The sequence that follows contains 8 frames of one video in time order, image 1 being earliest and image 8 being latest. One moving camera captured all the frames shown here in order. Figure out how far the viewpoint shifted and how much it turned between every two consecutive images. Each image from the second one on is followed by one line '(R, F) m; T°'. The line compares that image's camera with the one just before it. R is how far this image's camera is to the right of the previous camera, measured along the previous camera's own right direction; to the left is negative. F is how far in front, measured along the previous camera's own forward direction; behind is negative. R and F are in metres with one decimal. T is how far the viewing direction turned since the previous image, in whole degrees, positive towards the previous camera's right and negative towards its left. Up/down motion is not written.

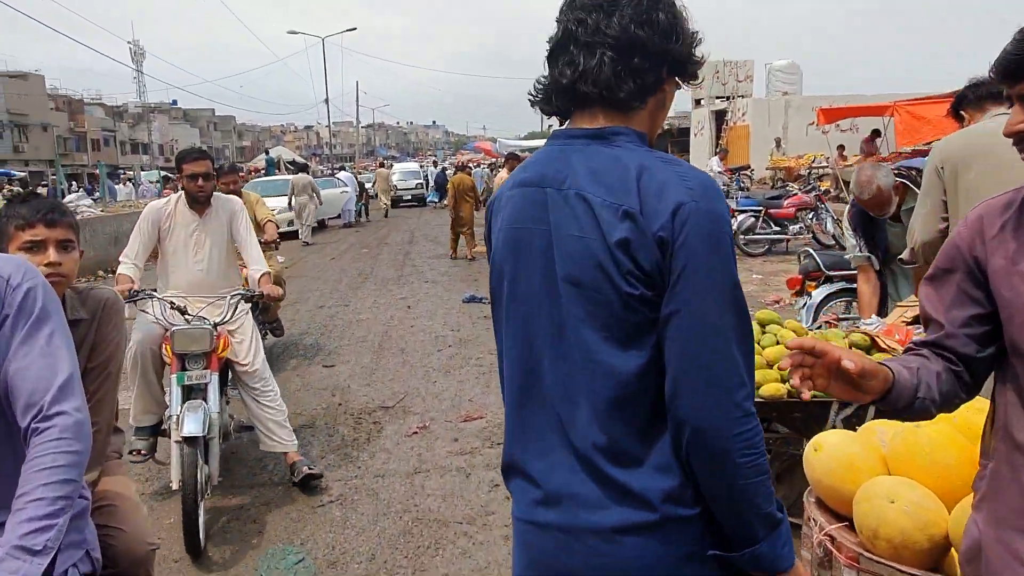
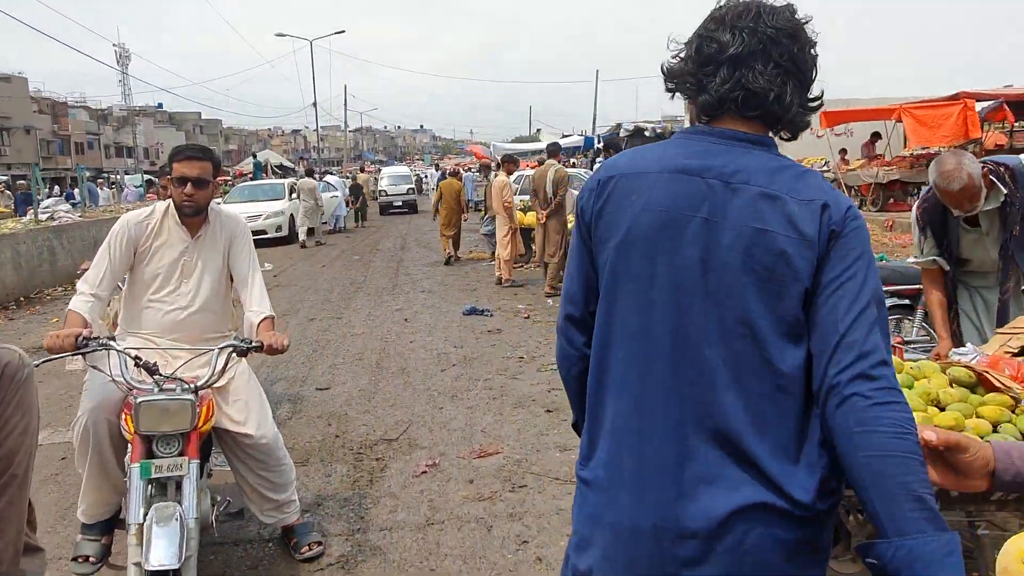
(-0.2, +0.6) m; +1°
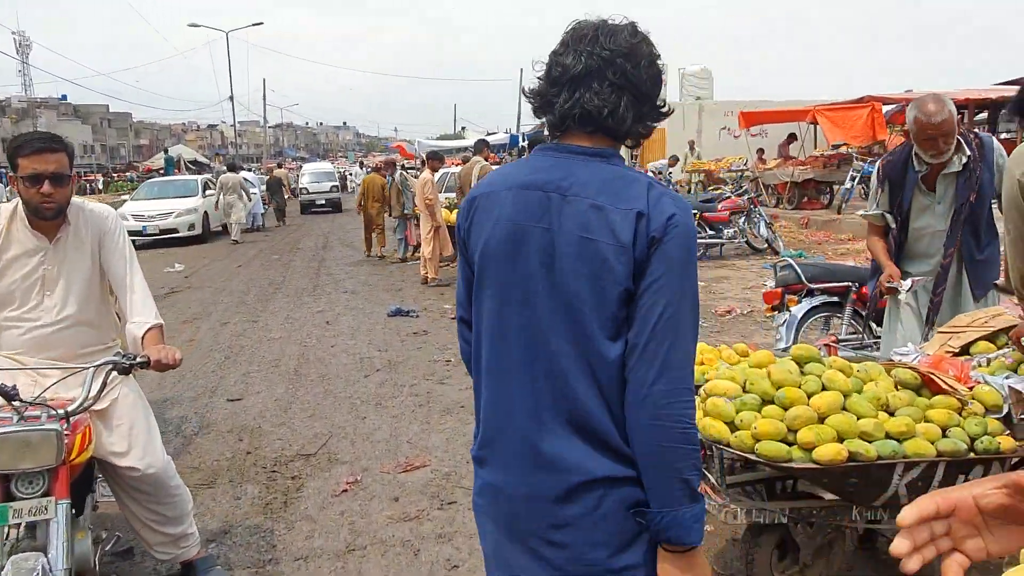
(0.0, +0.3) m; +6°
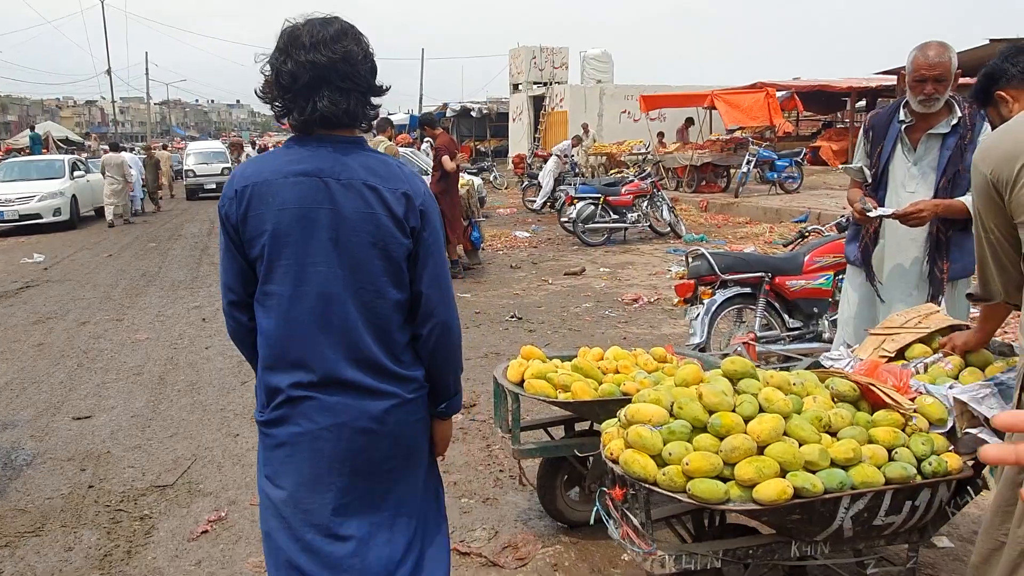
(+0.1, +0.5) m; +7°
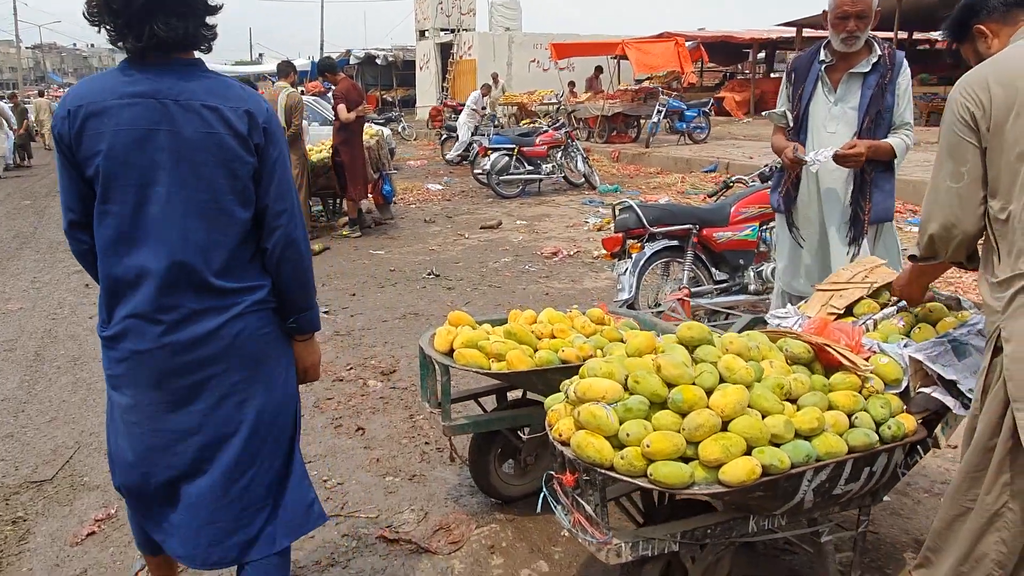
(-0.1, +0.3) m; +7°
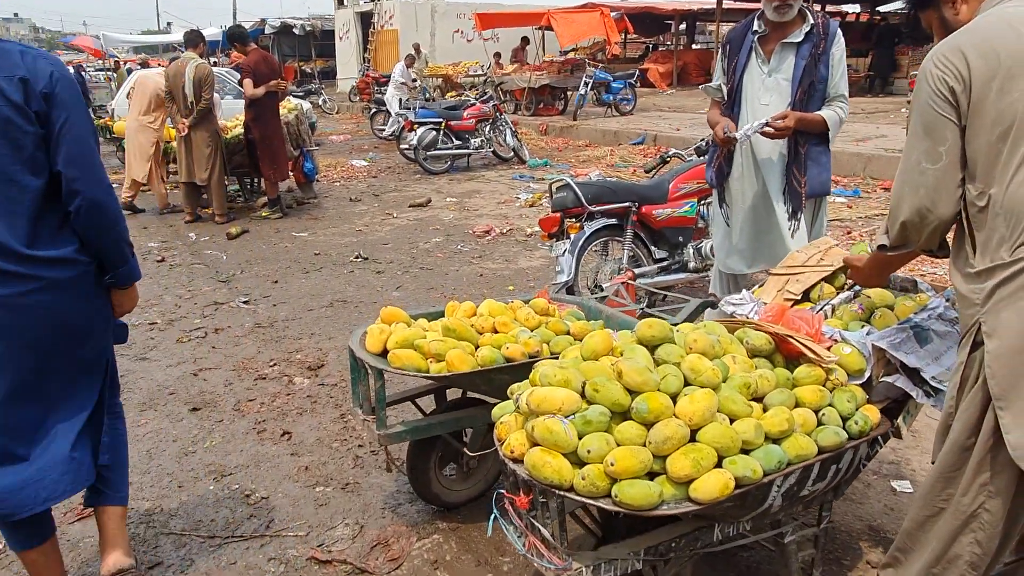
(0.0, +0.3) m; +5°
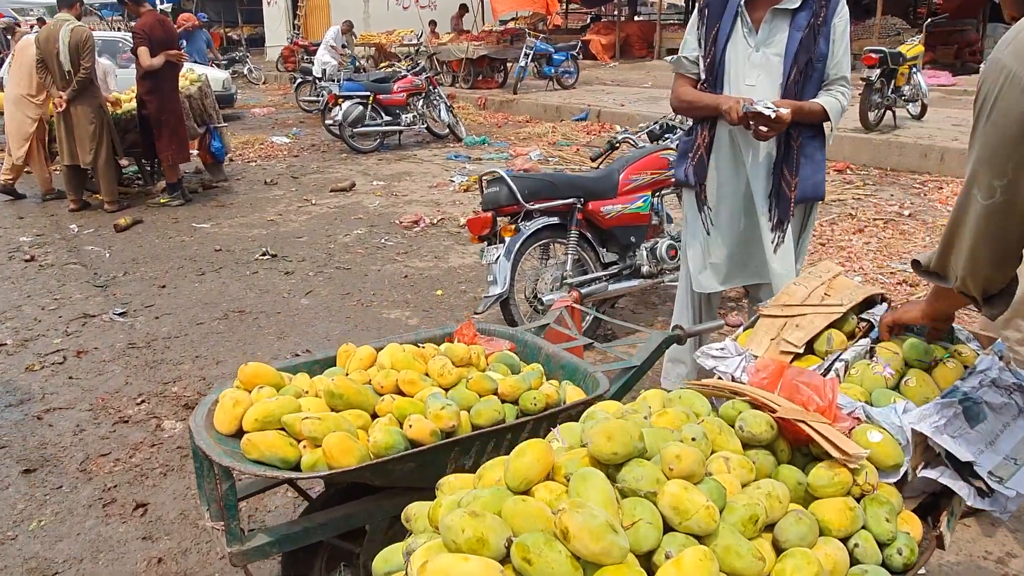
(+0.1, +0.8) m; +4°
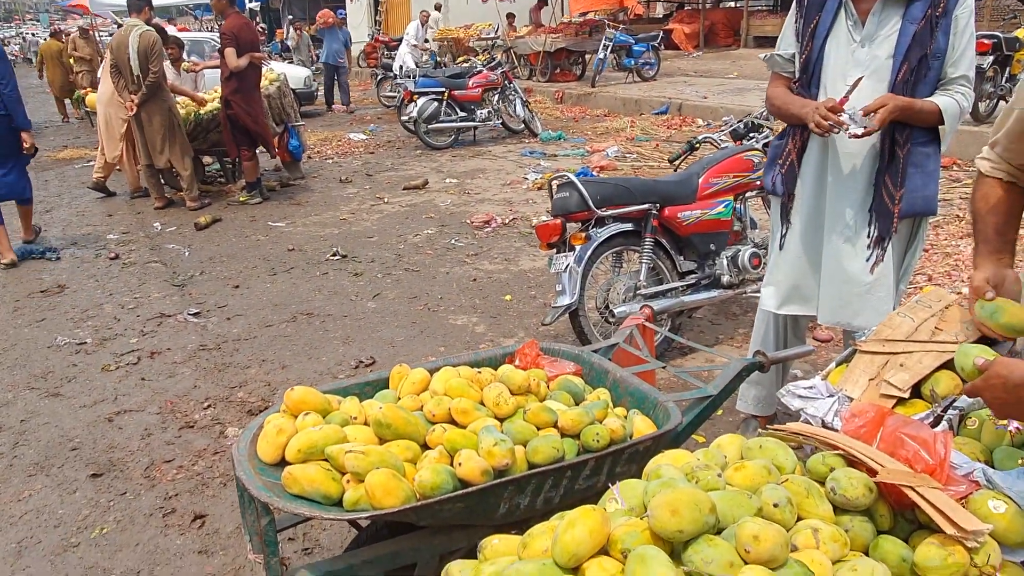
(0.0, +0.2) m; -6°
